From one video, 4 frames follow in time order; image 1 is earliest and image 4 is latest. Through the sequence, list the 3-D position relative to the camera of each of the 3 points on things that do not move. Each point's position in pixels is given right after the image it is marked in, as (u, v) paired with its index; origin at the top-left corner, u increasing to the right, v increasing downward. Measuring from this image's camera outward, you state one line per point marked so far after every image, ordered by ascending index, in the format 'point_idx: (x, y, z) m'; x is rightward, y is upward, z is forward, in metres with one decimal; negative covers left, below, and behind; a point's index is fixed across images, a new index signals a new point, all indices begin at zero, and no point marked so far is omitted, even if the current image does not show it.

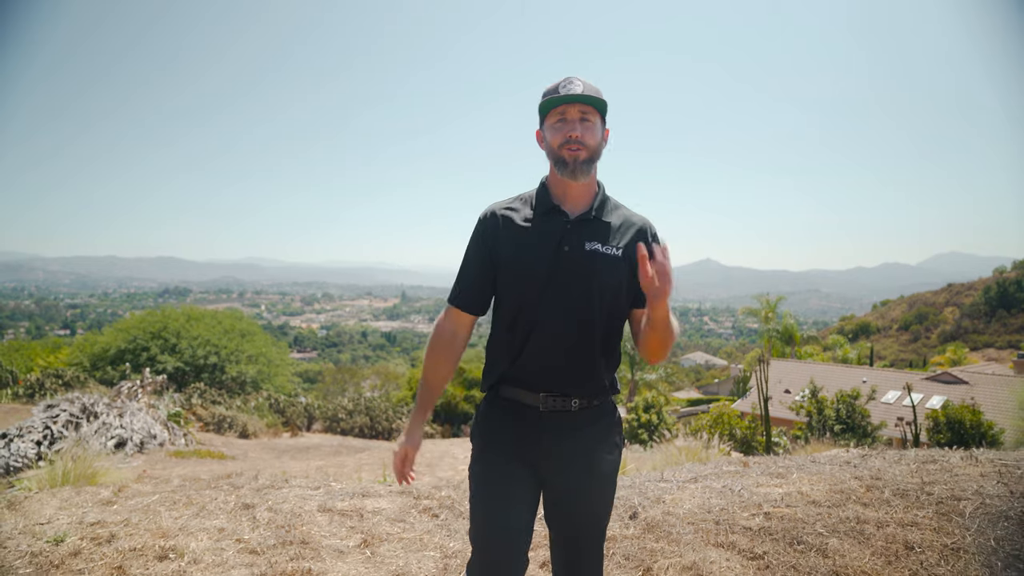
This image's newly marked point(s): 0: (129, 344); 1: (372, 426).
0: (-15.0, -2.2, +19.6) m
1: (-3.8, -3.8, +13.7) m
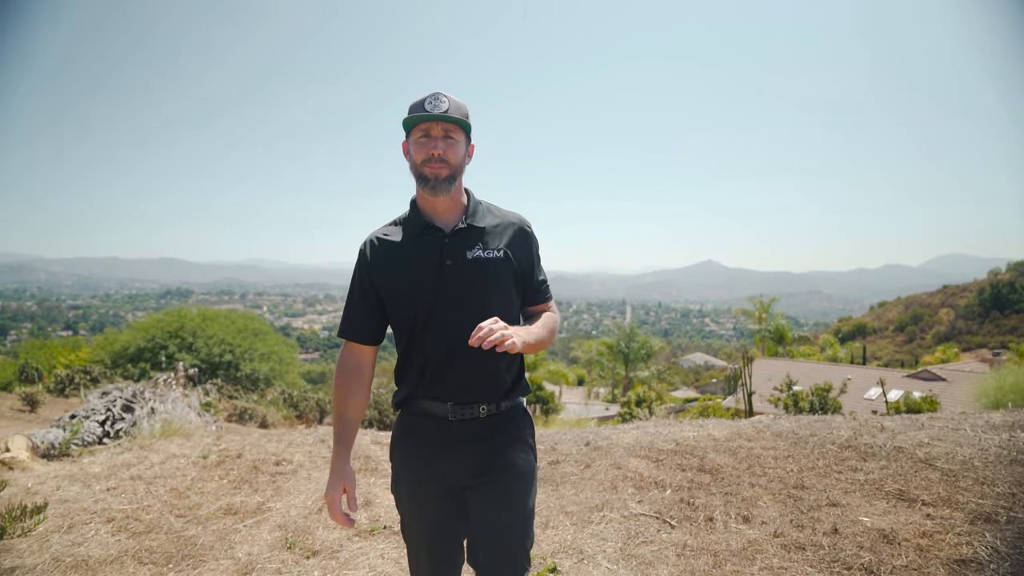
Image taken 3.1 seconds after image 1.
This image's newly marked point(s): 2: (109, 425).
0: (-15.0, -2.3, +20.6) m
1: (-3.9, -3.8, +14.7) m
2: (-5.7, -1.9, +7.1) m
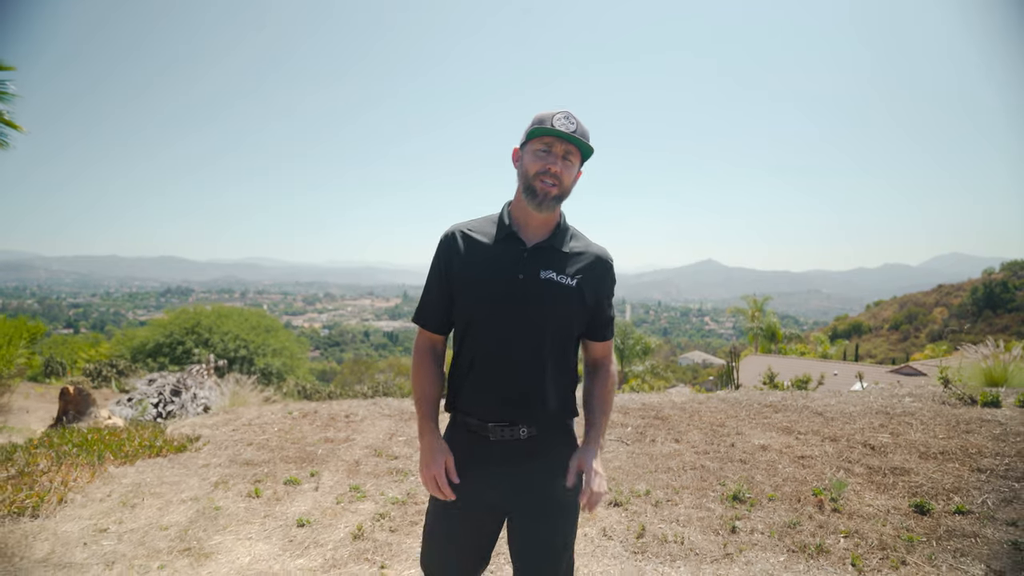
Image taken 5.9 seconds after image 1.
0: (-14.9, -2.2, +21.5) m
1: (-3.8, -3.8, +15.7) m
2: (-5.7, -1.9, +8.1) m
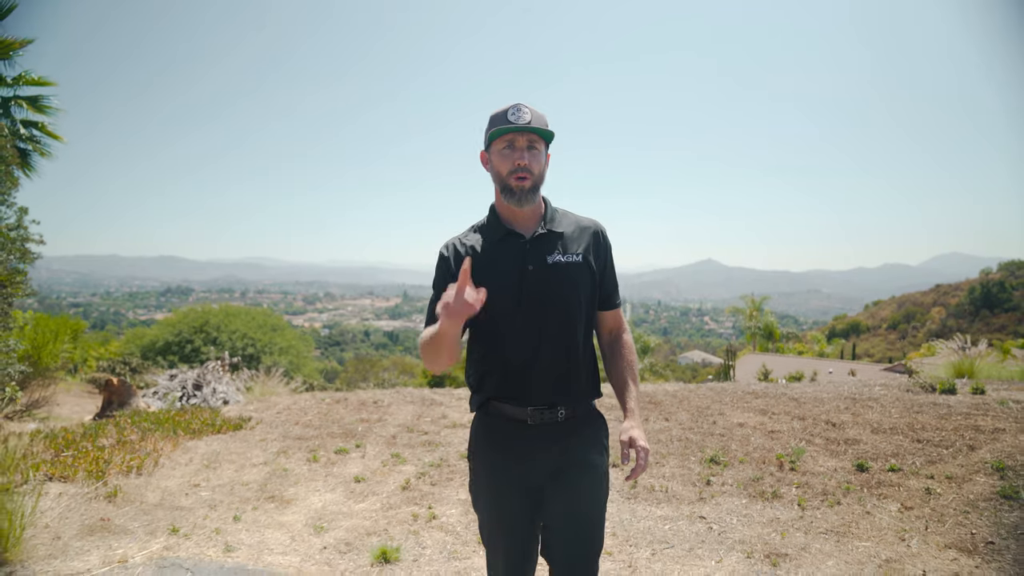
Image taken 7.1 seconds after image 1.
0: (-14.9, -2.2, +22.0) m
1: (-3.7, -3.8, +16.1) m
2: (-5.6, -1.9, +8.5) m
